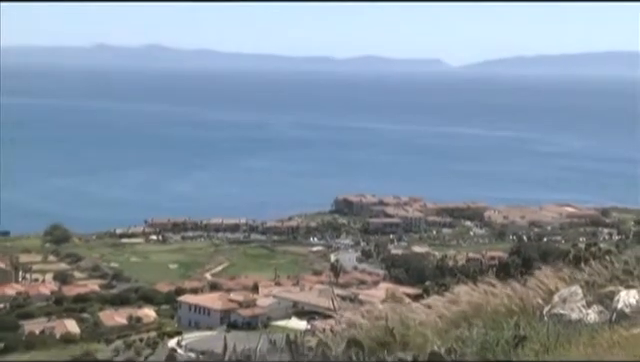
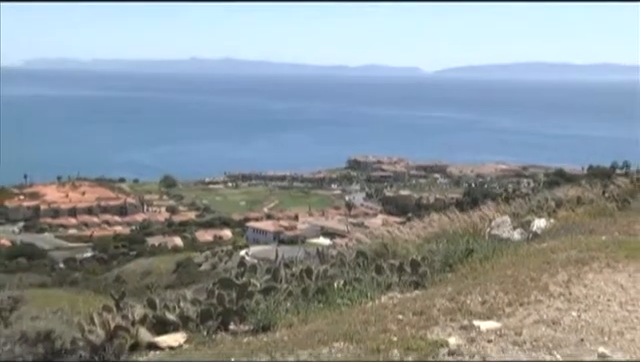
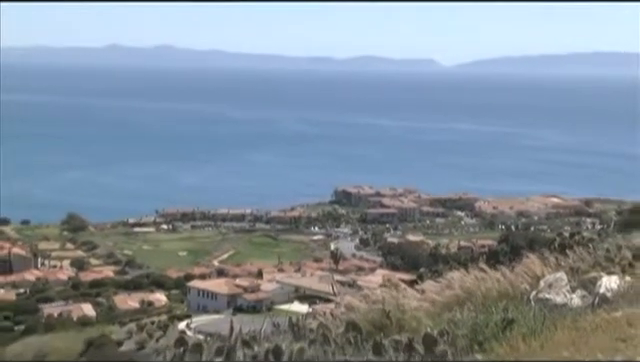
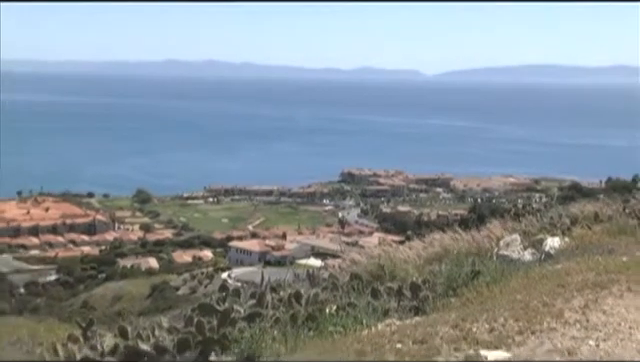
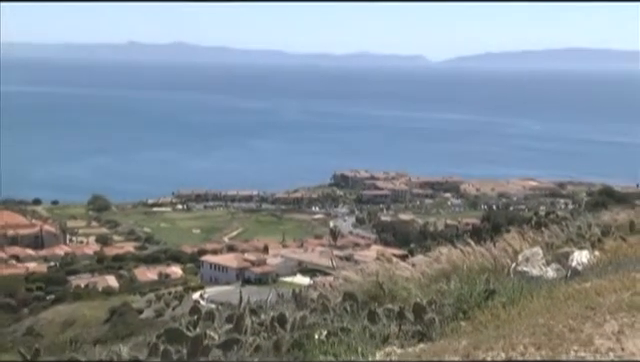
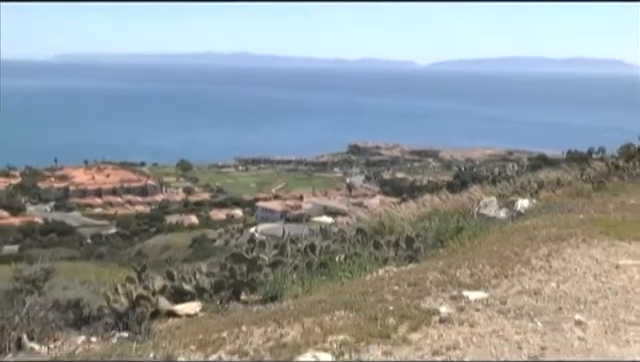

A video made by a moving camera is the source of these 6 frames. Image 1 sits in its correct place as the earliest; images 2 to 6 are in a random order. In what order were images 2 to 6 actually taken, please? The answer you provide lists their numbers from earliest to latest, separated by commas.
3, 5, 4, 2, 6
